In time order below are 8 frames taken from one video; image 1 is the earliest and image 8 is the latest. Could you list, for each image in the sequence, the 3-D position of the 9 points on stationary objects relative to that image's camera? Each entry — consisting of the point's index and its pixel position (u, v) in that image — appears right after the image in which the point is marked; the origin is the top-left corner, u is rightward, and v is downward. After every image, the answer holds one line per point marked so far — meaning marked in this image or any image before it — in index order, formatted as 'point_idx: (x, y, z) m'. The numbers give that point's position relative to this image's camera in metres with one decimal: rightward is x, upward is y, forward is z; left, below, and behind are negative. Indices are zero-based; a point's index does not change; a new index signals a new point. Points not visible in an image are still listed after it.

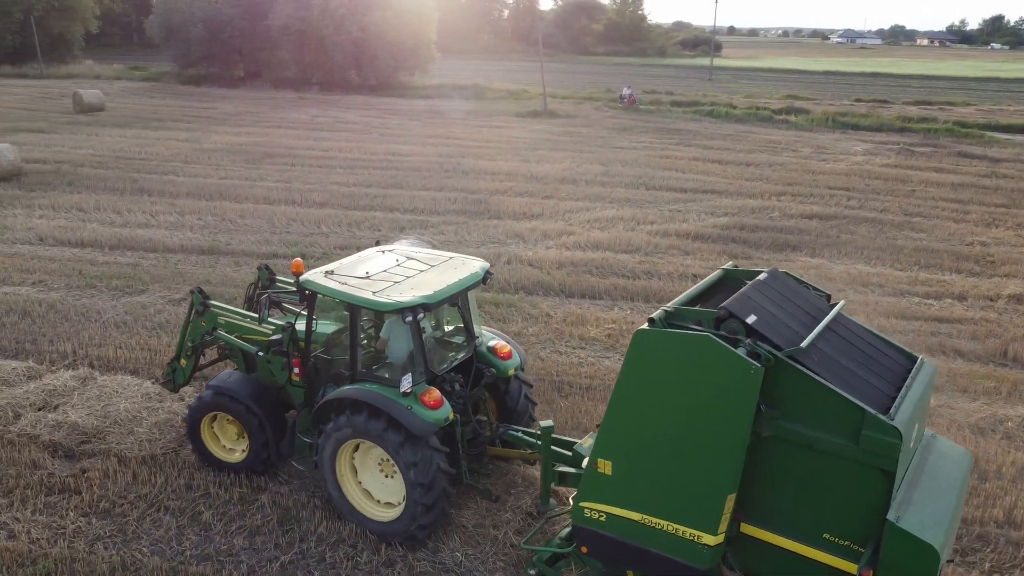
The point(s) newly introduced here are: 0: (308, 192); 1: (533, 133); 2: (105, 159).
0: (-3.2, +1.5, +13.0) m
1: (+0.5, +3.7, +19.4) m
2: (-7.8, +2.5, +15.8) m
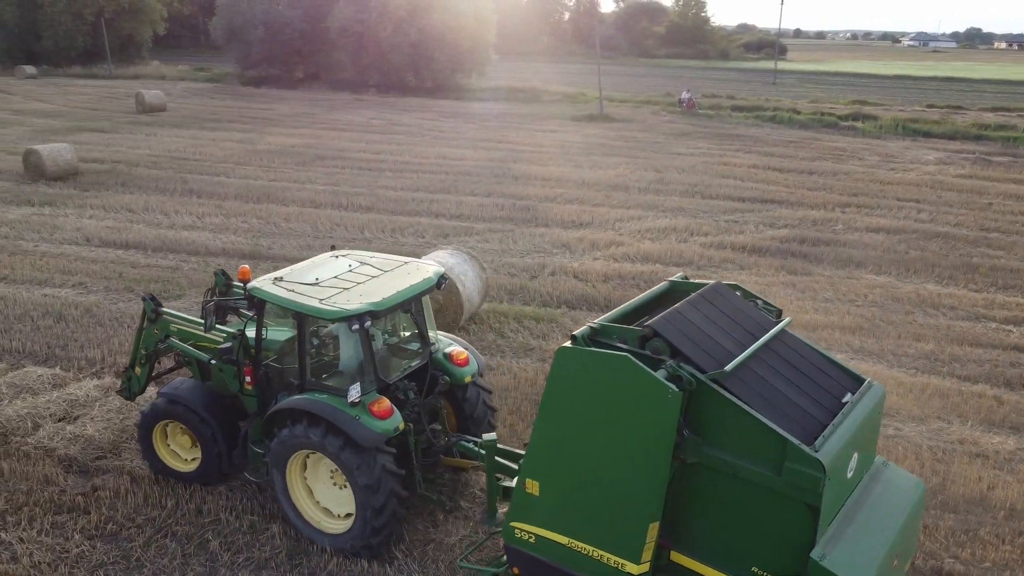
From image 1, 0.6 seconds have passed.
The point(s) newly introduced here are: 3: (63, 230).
0: (-2.4, +1.5, +12.8) m
1: (+1.8, +3.5, +19.0) m
2: (-6.8, +2.5, +15.9) m
3: (-5.9, +0.8, +10.8) m
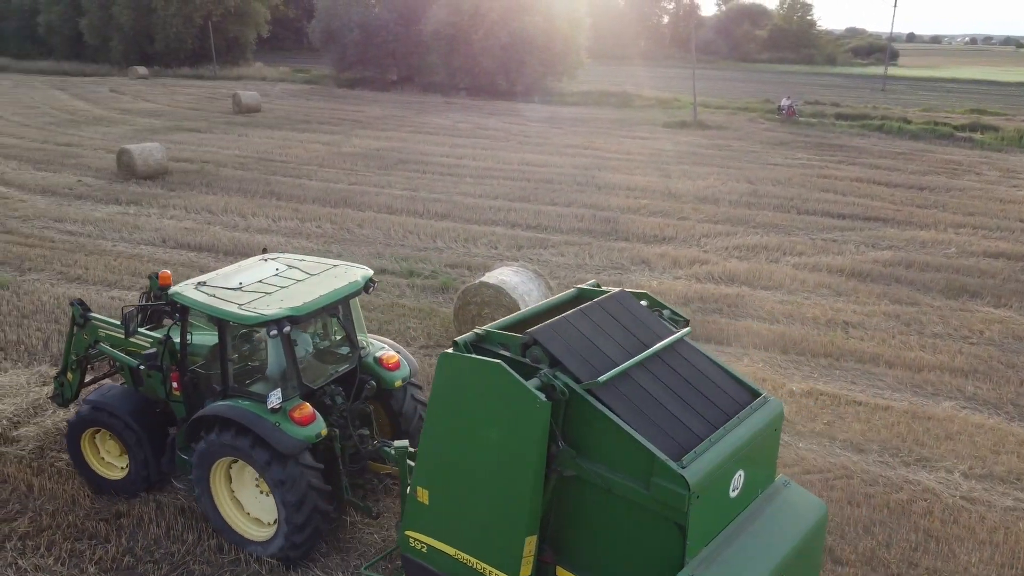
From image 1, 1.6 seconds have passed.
0: (-1.2, +1.3, +12.5) m
1: (+3.7, +3.2, +18.2) m
2: (-5.2, +2.5, +16.1) m
3: (-4.9, +0.8, +10.9) m
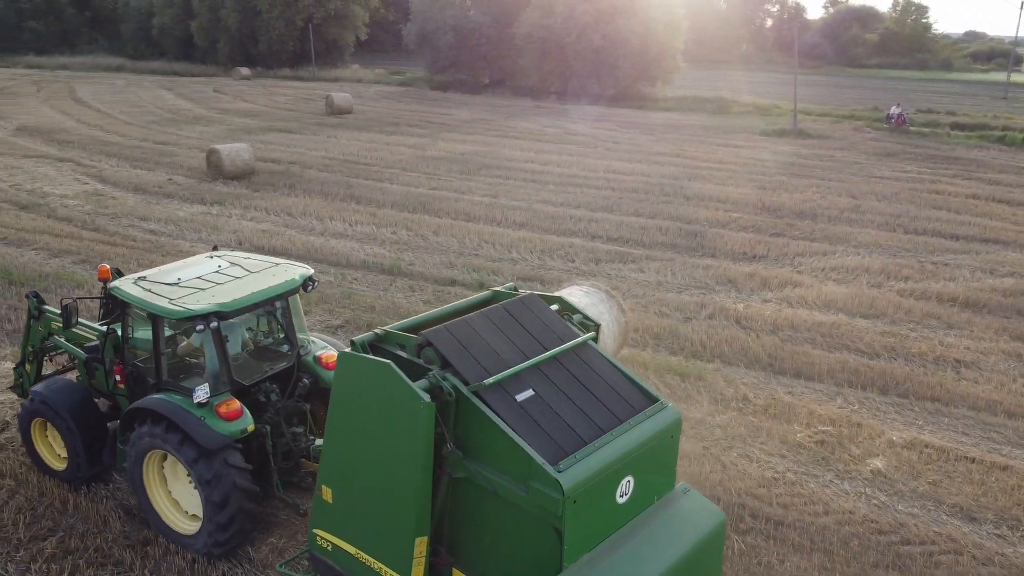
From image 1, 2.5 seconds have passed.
0: (0.0, +1.2, +12.2) m
1: (+5.6, +2.8, +17.3) m
2: (-3.5, +2.5, +16.1) m
3: (-3.9, +0.8, +10.9) m
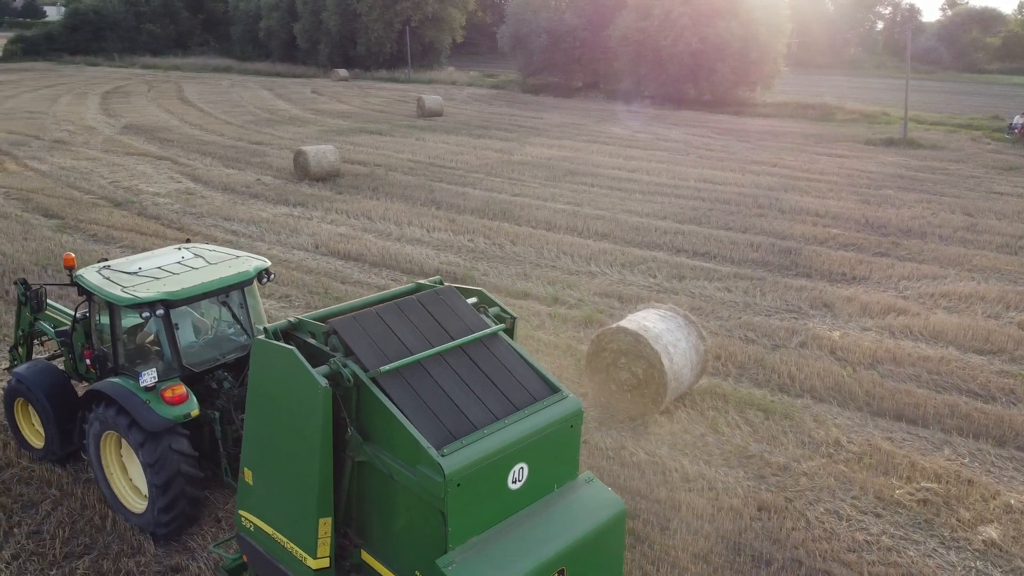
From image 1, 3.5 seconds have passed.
0: (+1.2, +1.0, +11.7) m
1: (+7.3, +2.4, +16.2) m
2: (-1.8, +2.4, +16.0) m
3: (-2.8, +0.7, +10.9) m
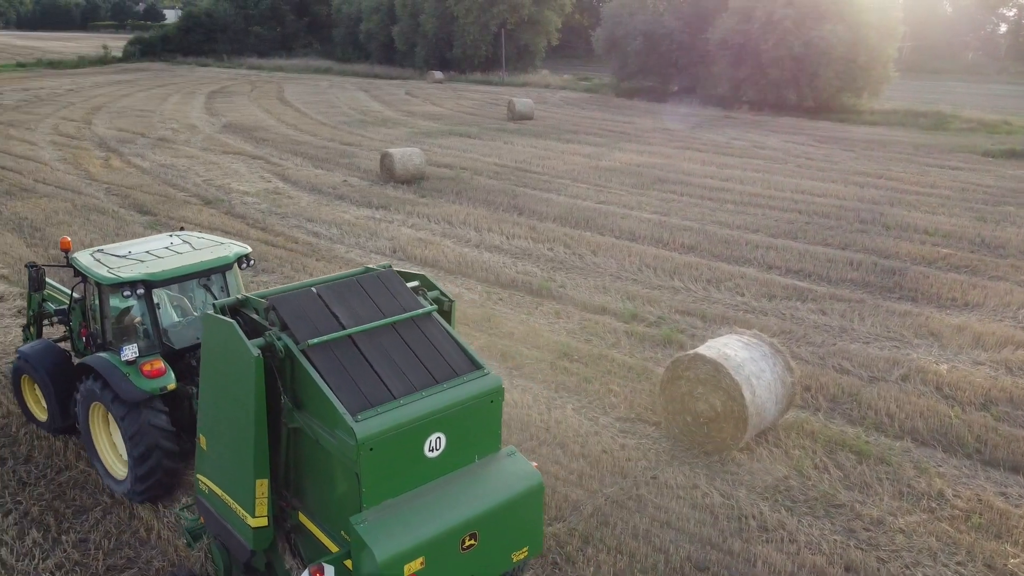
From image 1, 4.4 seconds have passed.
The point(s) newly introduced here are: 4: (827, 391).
0: (+2.3, +0.8, +11.2) m
1: (+9.0, +2.0, +15.0) m
2: (-0.2, +2.3, +15.8) m
3: (-1.8, +0.7, +10.8) m
4: (+2.3, -0.8, +6.1) m
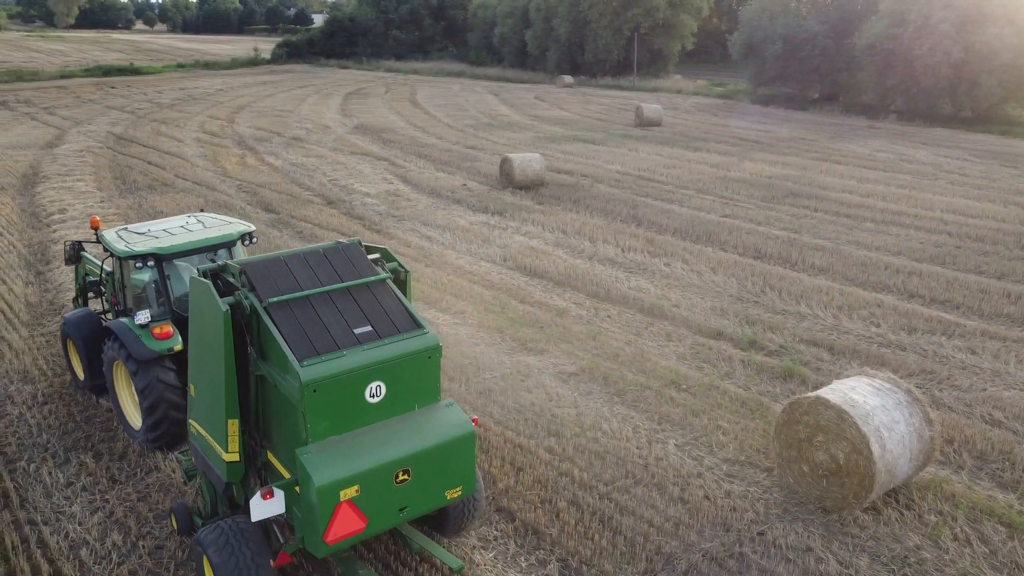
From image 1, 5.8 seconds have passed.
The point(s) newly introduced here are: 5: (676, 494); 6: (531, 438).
0: (+3.8, +0.5, +10.4) m
1: (+11.0, +1.3, +13.1) m
2: (+2.1, +2.1, +15.3) m
3: (-0.3, +0.6, +10.6) m
4: (+3.0, -1.0, +5.3) m
5: (+1.0, -1.2, +4.8) m
6: (+0.1, -1.0, +5.4) m
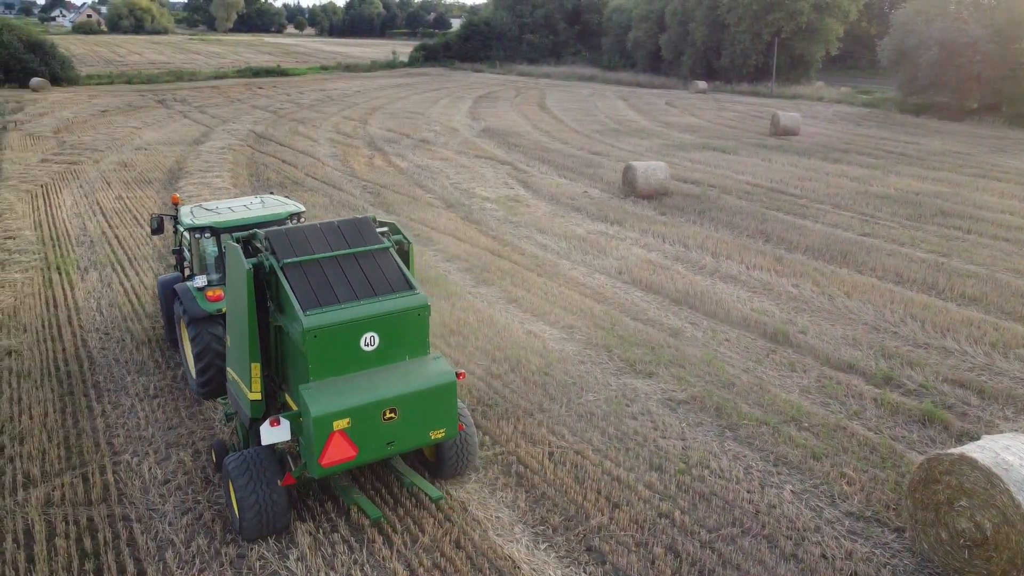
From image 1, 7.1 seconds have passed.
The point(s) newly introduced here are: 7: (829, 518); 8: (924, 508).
0: (+5.2, +0.1, +9.4) m
1: (+12.7, +0.6, +11.0) m
2: (+4.3, +1.7, +14.5) m
3: (+1.2, +0.4, +10.2) m
4: (+3.6, -1.3, +4.5) m
5: (+1.4, -1.4, +4.3) m
6: (+0.7, -1.1, +5.1) m
7: (+1.8, -1.3, +4.6) m
8: (+2.2, -1.2, +4.3) m
